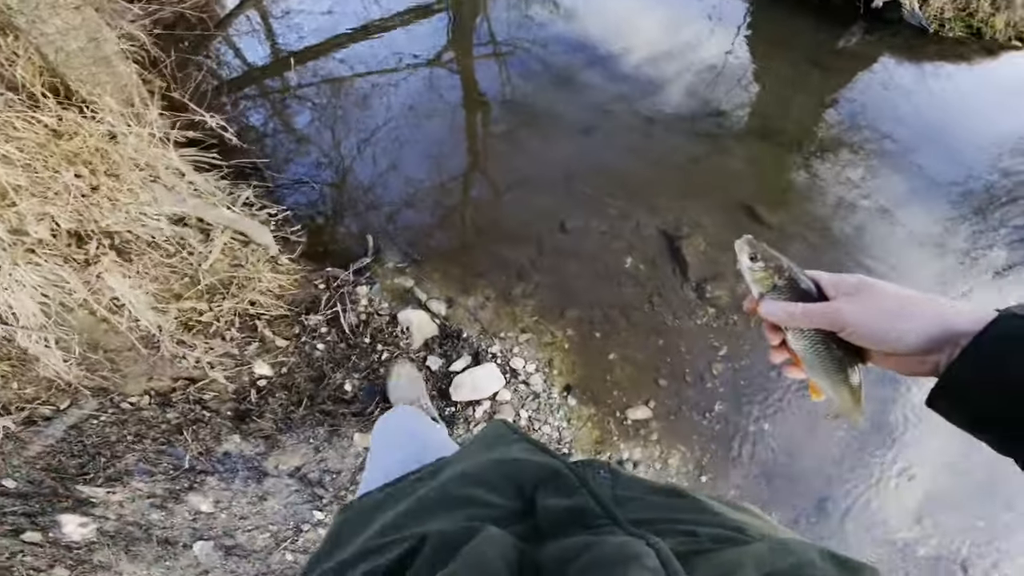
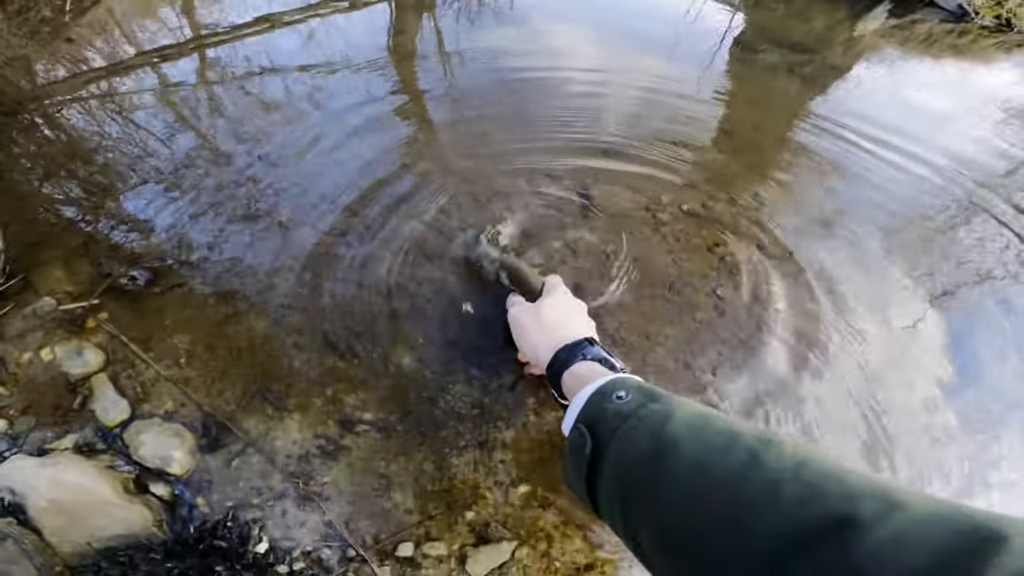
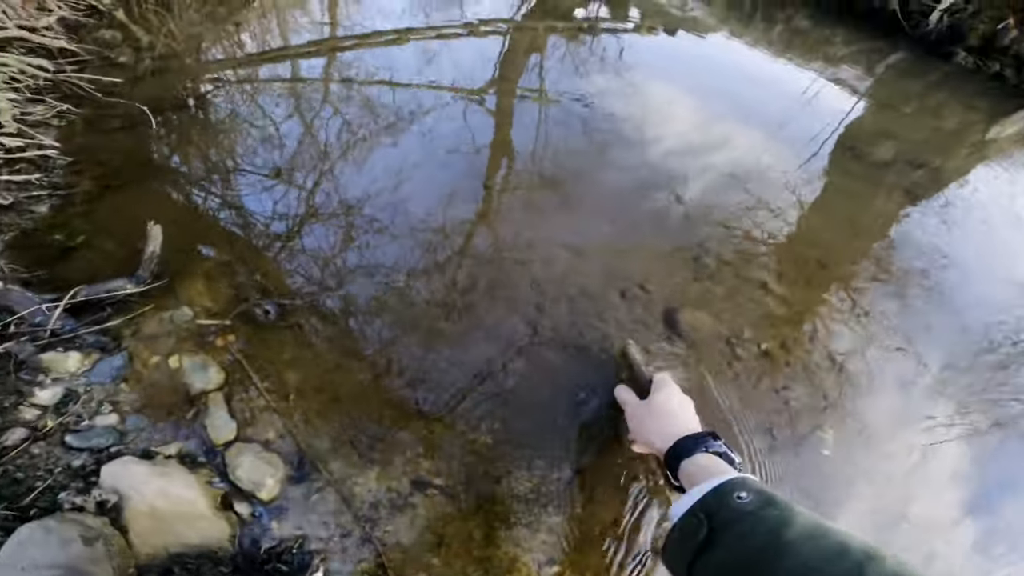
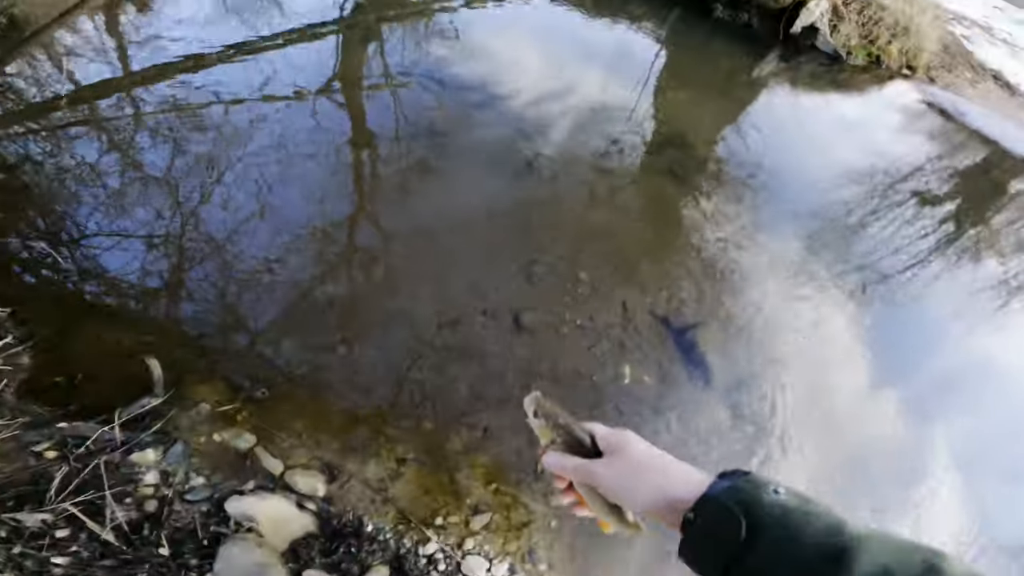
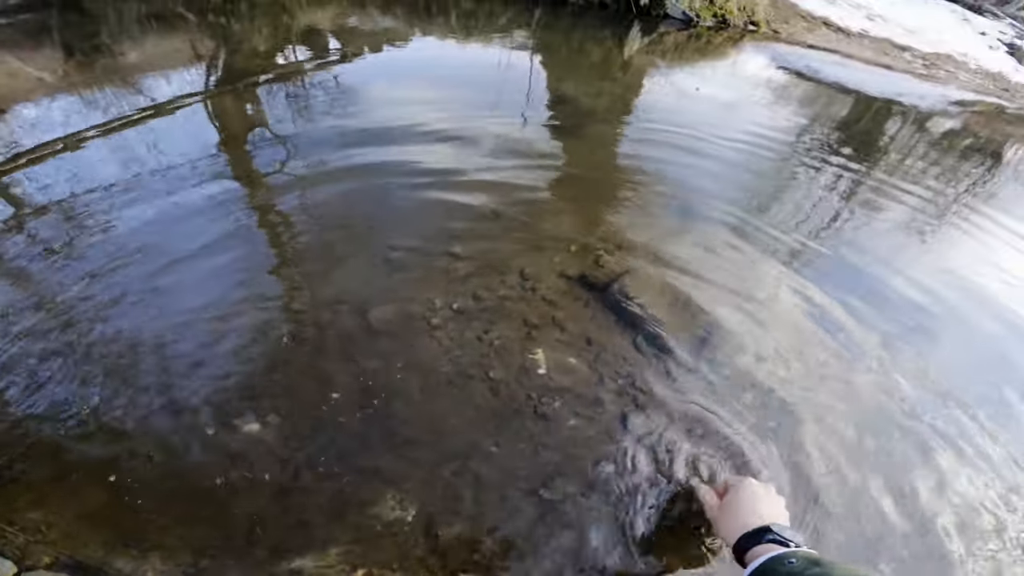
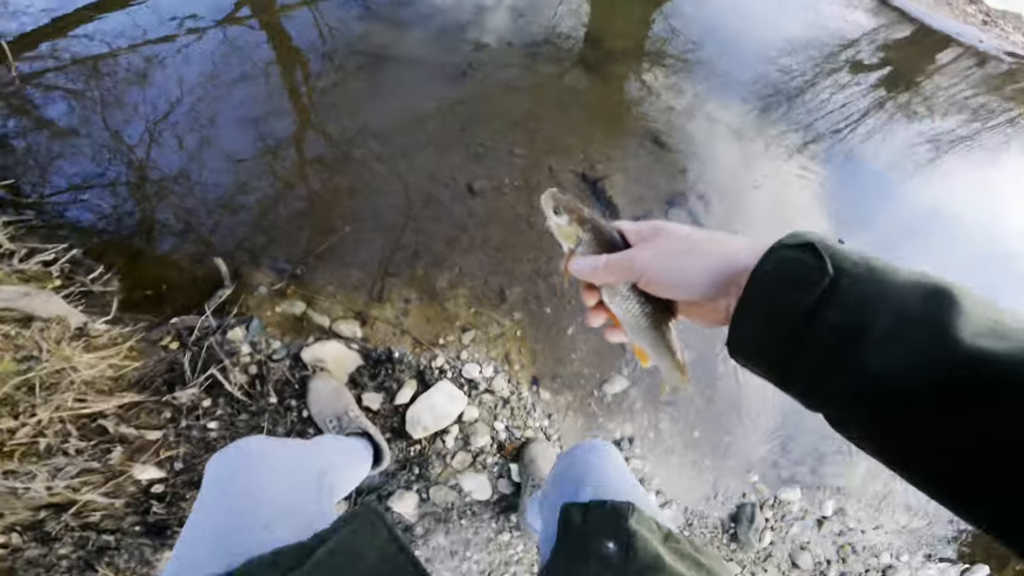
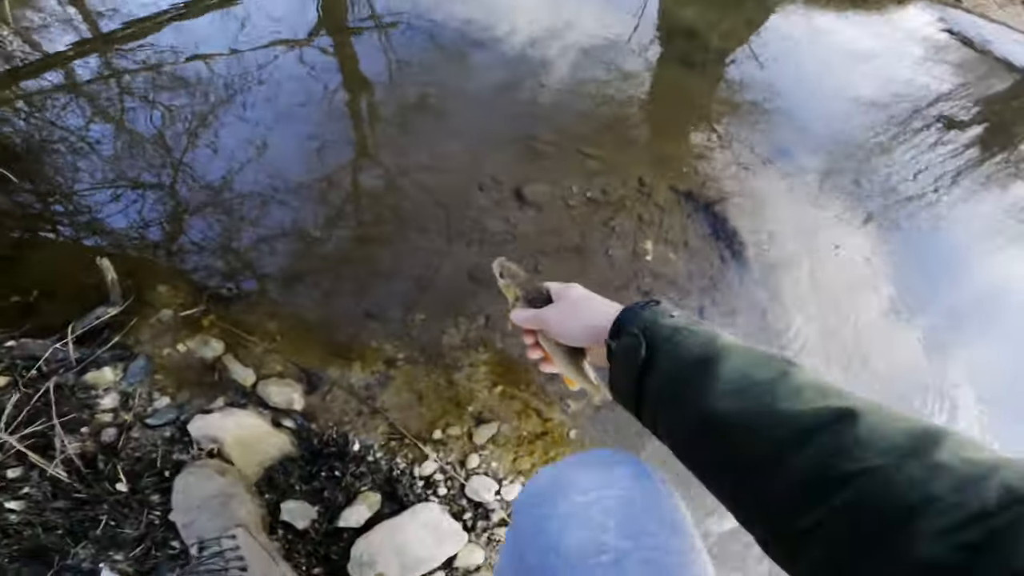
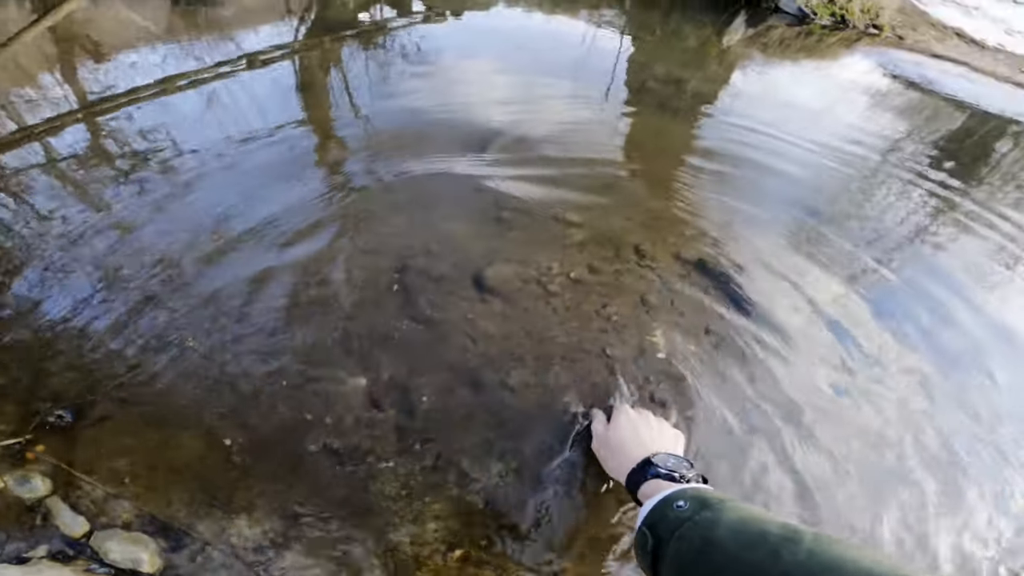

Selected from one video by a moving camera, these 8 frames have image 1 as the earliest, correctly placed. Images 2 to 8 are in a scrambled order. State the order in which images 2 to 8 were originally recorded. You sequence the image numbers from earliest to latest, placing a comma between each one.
6, 4, 7, 3, 2, 8, 5
